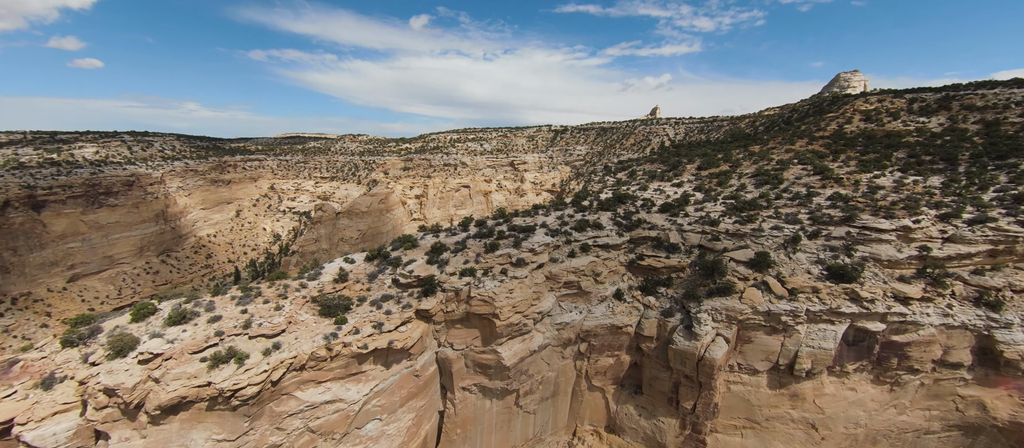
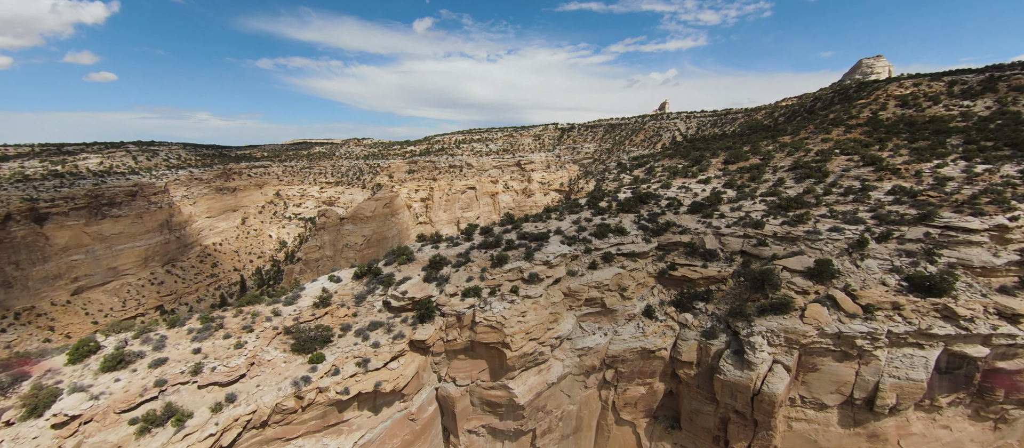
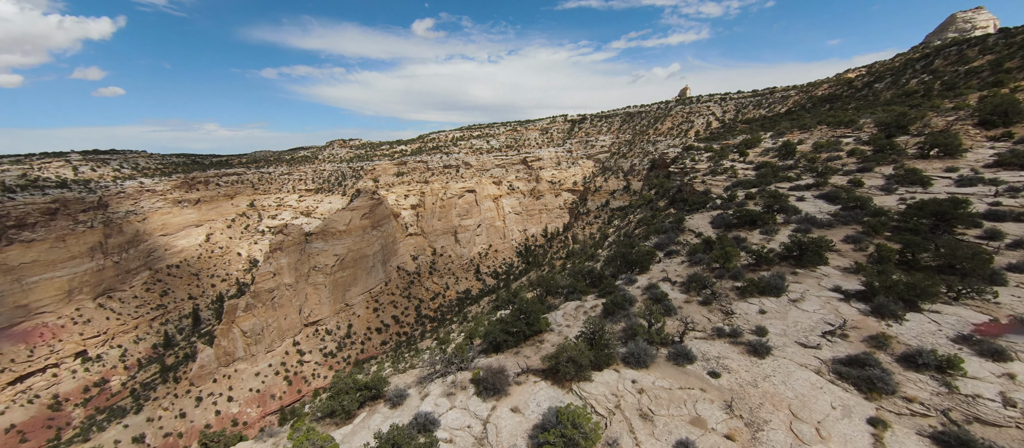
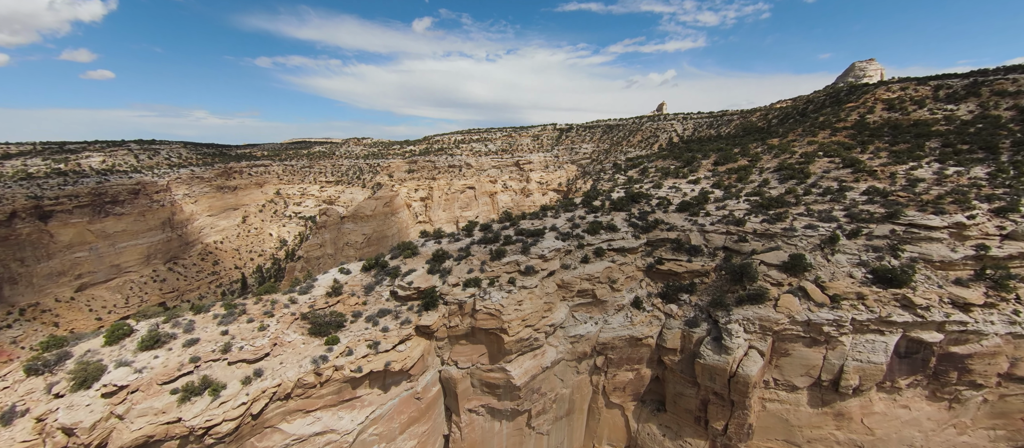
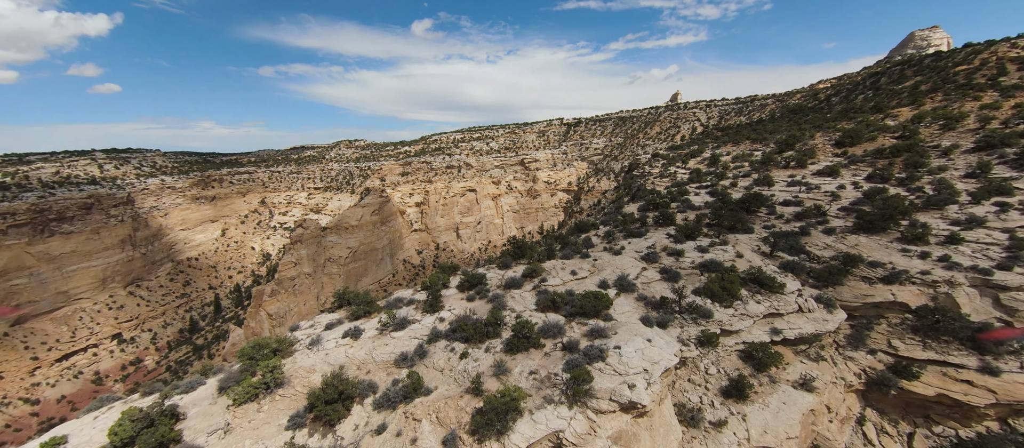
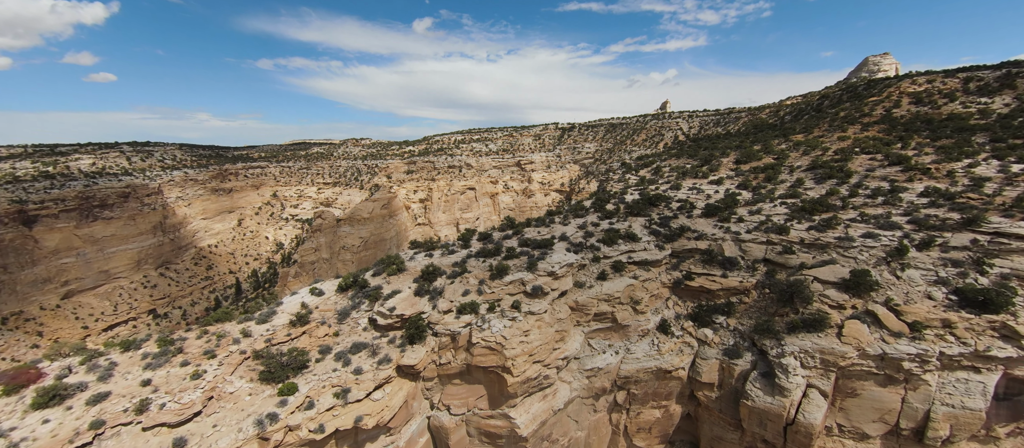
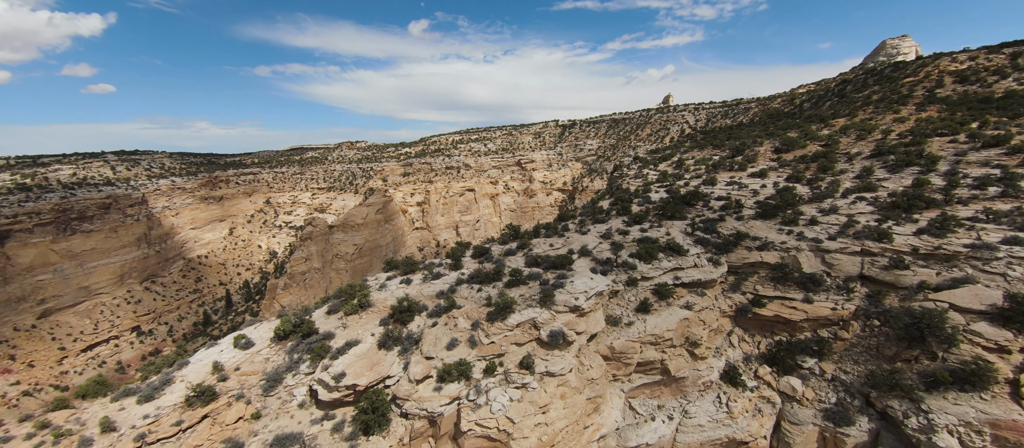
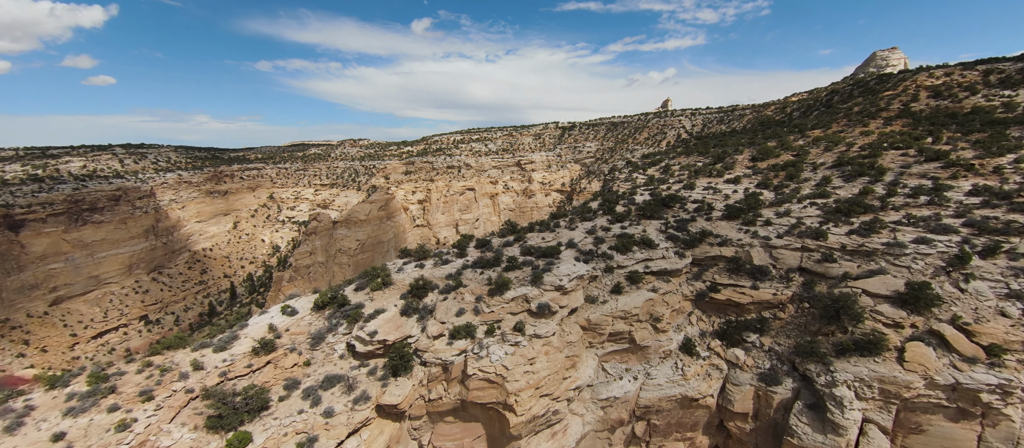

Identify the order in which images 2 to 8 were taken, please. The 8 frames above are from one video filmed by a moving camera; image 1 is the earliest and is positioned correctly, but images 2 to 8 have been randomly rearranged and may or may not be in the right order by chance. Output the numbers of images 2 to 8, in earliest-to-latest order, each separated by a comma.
4, 2, 6, 8, 7, 5, 3
